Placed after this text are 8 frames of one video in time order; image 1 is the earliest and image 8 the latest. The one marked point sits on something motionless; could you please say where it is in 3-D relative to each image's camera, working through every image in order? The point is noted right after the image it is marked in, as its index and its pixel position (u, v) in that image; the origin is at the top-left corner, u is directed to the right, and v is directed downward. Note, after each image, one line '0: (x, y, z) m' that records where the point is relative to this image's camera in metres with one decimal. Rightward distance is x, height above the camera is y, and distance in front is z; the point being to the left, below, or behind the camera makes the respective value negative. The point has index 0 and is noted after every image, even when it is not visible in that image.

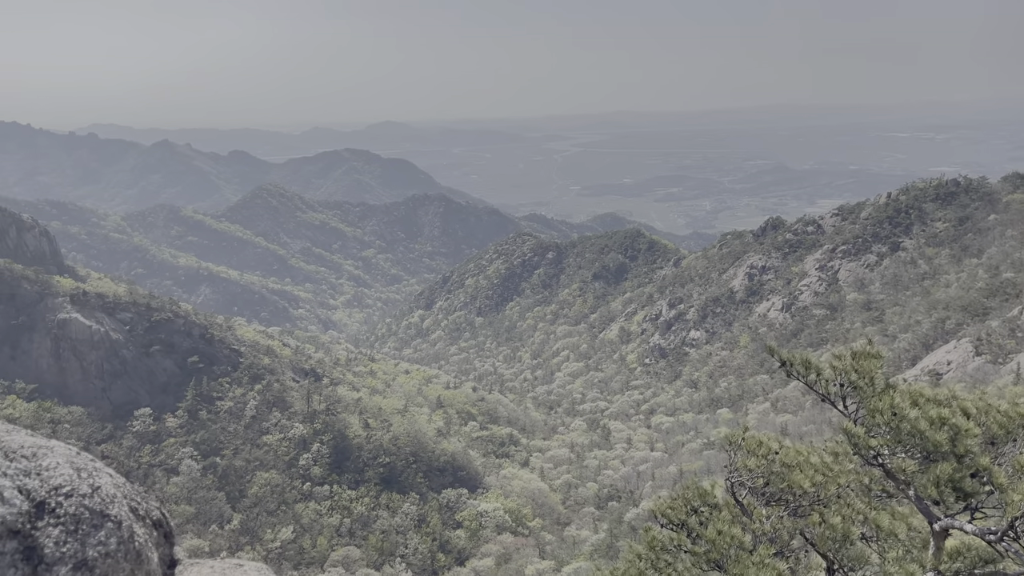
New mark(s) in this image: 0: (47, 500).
0: (-3.7, -1.7, +6.4) m
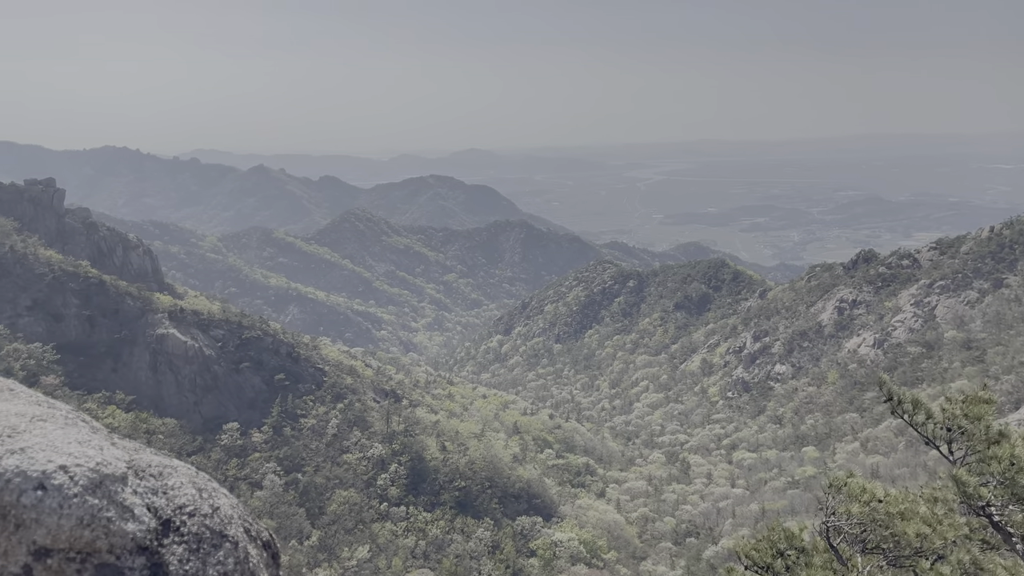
0: (-2.9, -1.9, +6.7) m
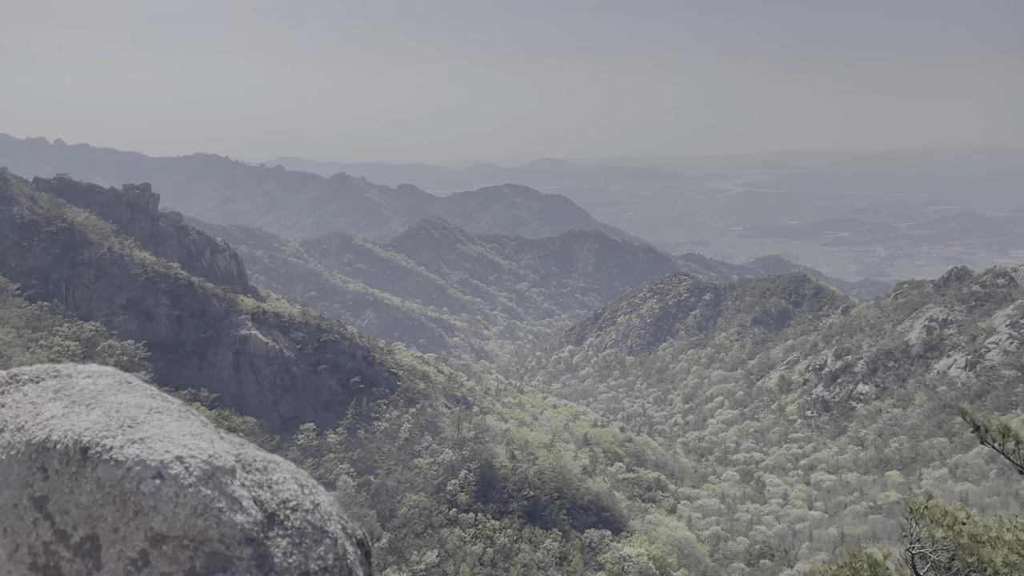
0: (-2.1, -1.9, +6.9) m
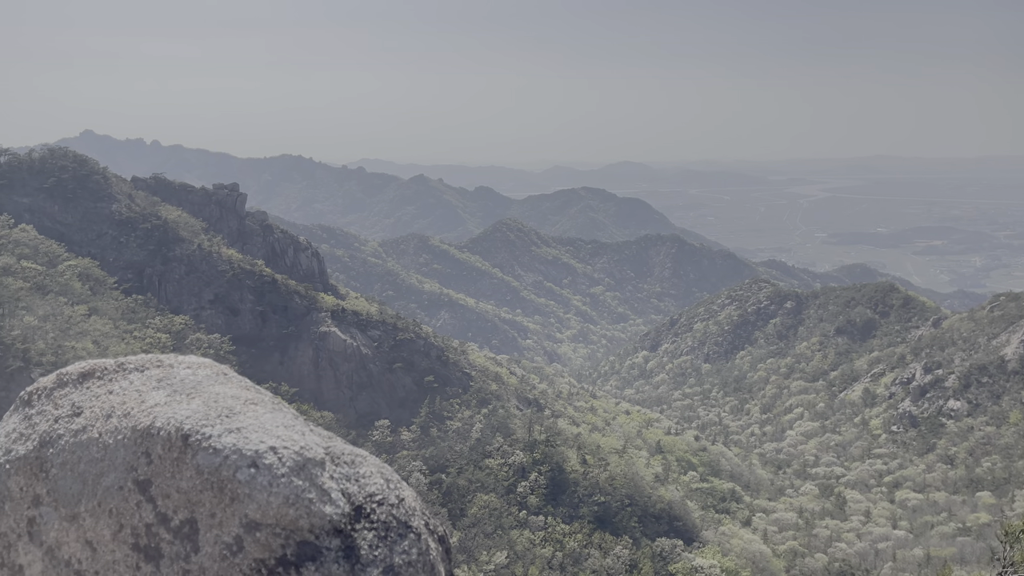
0: (-1.3, -1.9, +7.1) m
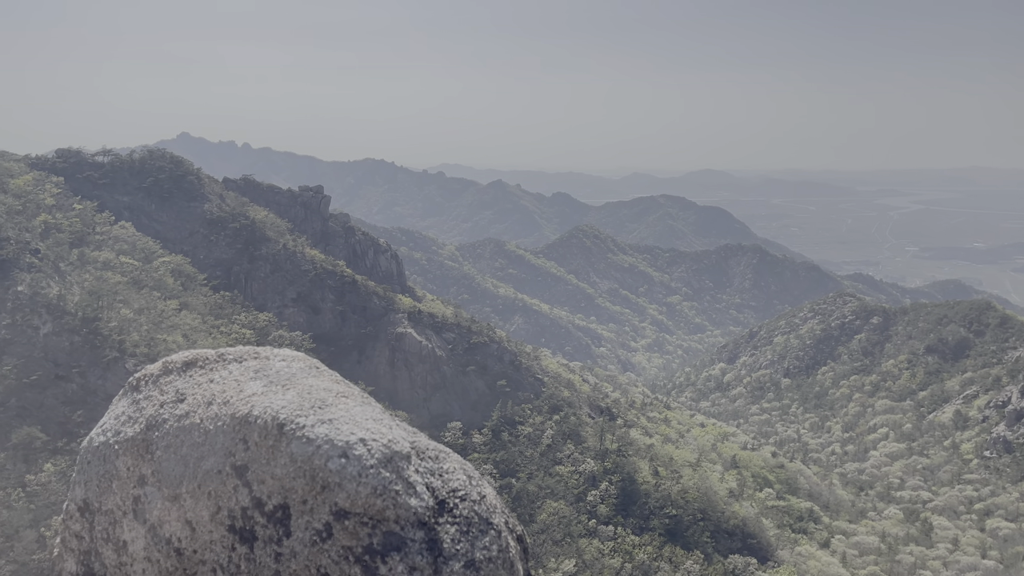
0: (-0.6, -1.9, +7.3) m
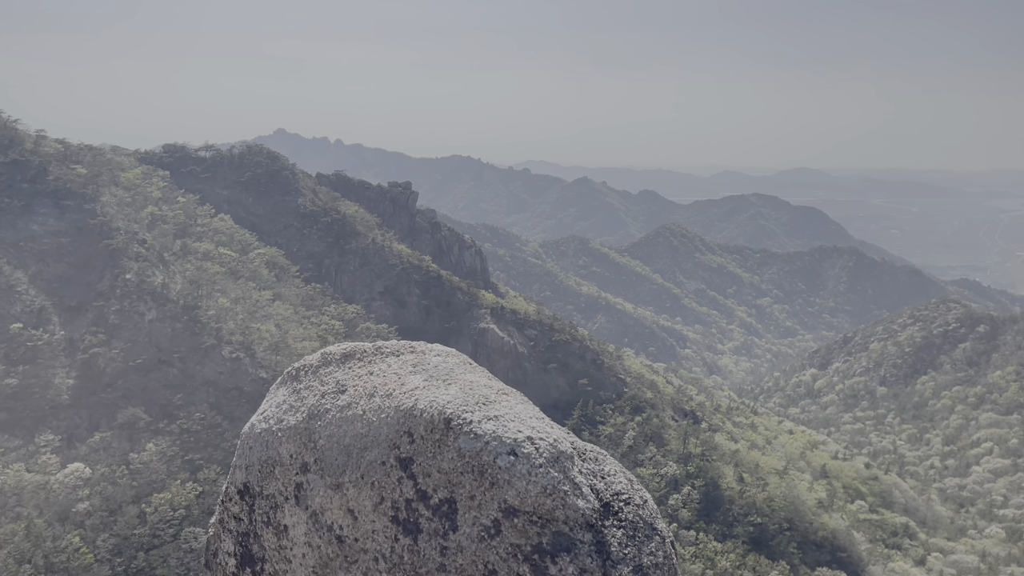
0: (+0.9, -1.9, +7.2) m
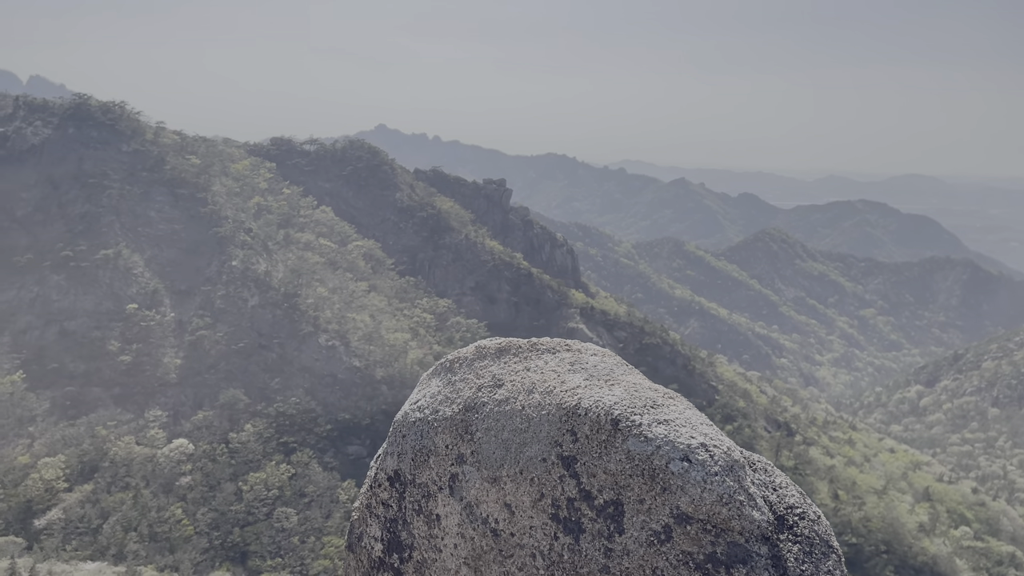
0: (+2.4, -2.0, +6.9) m
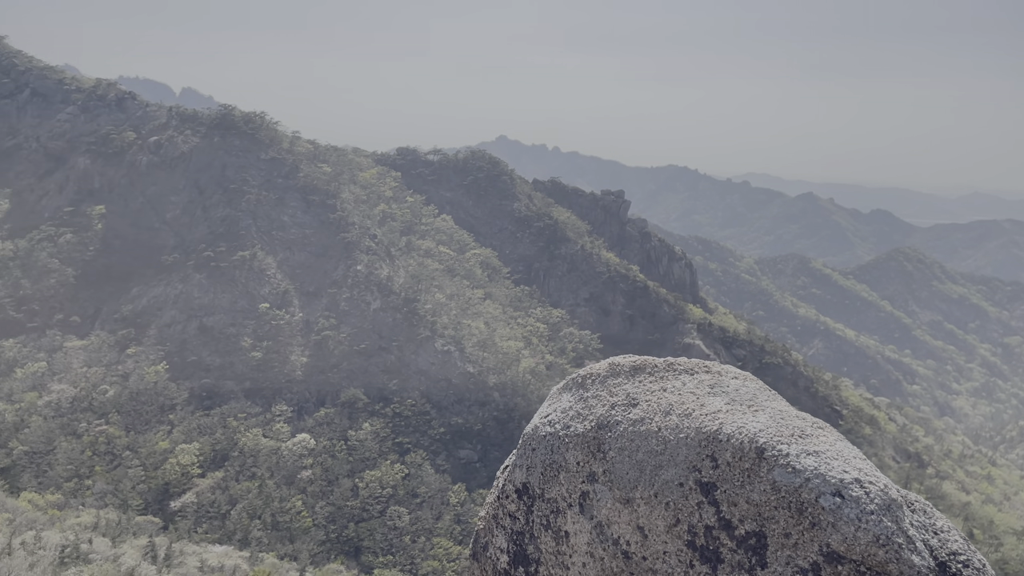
0: (+3.5, -2.2, +6.4) m
